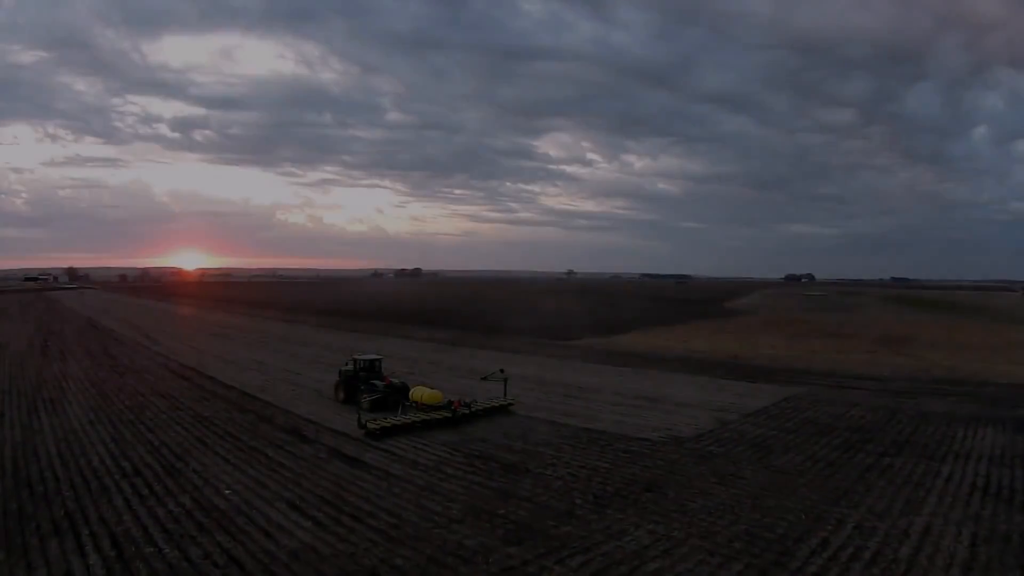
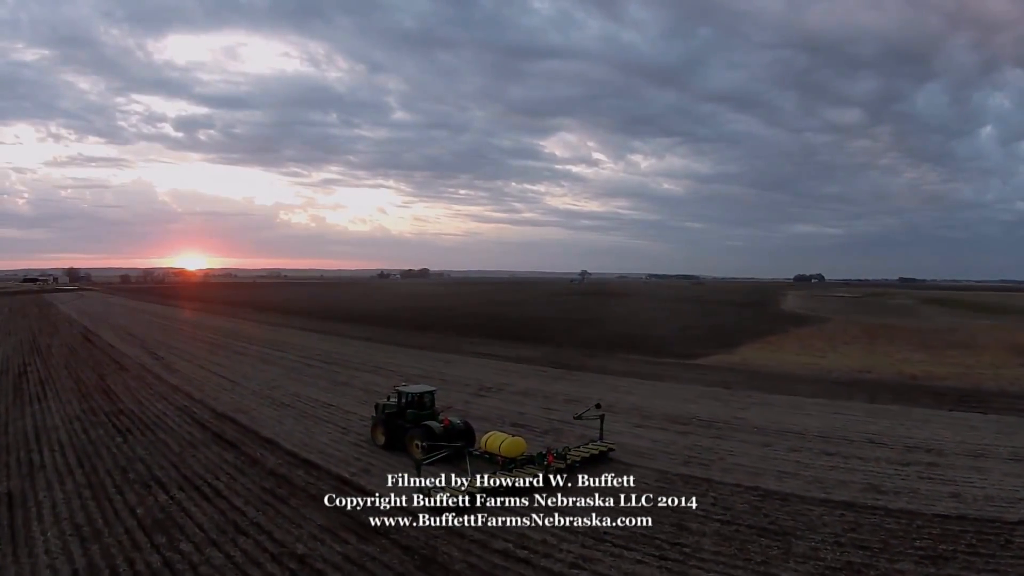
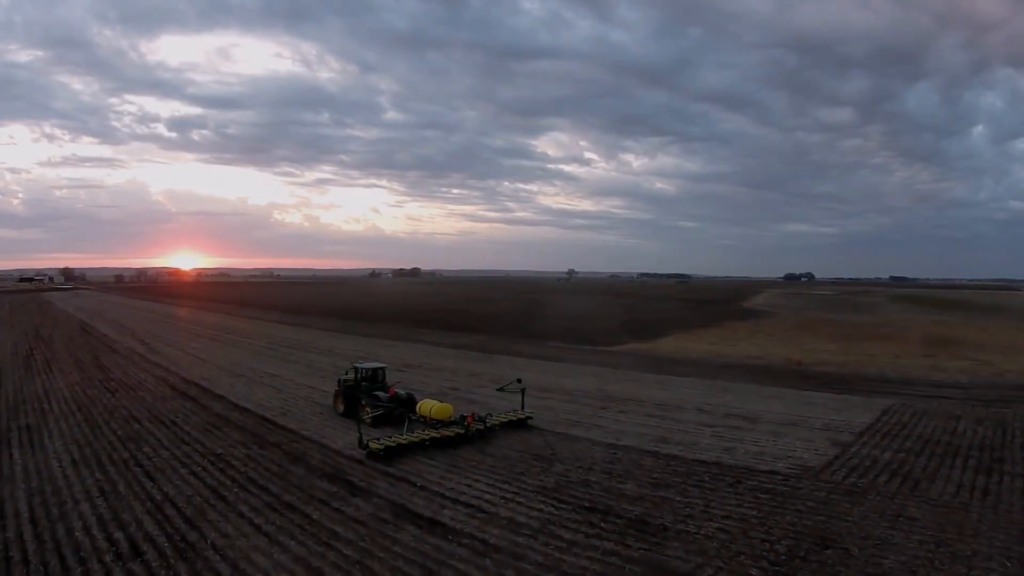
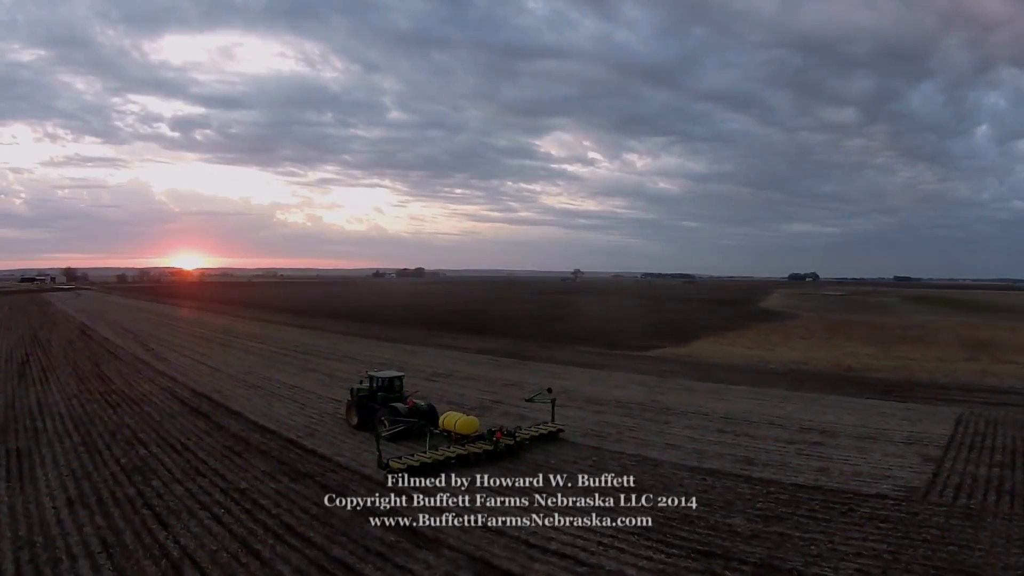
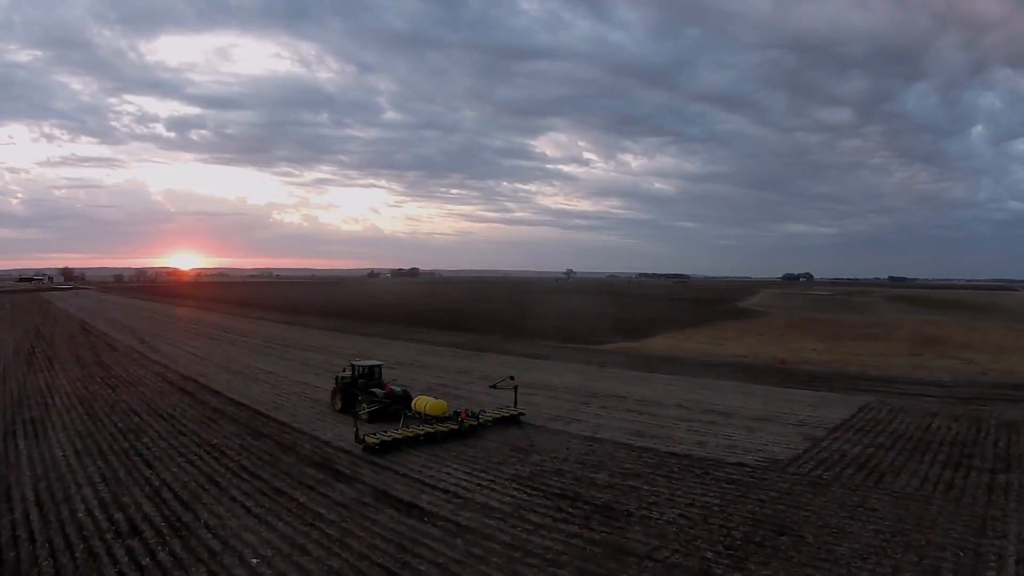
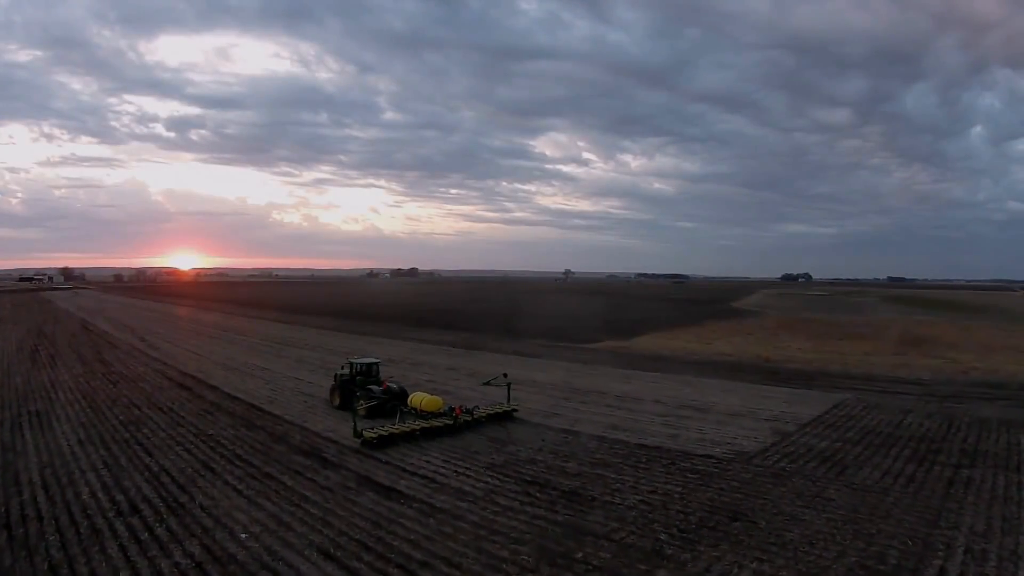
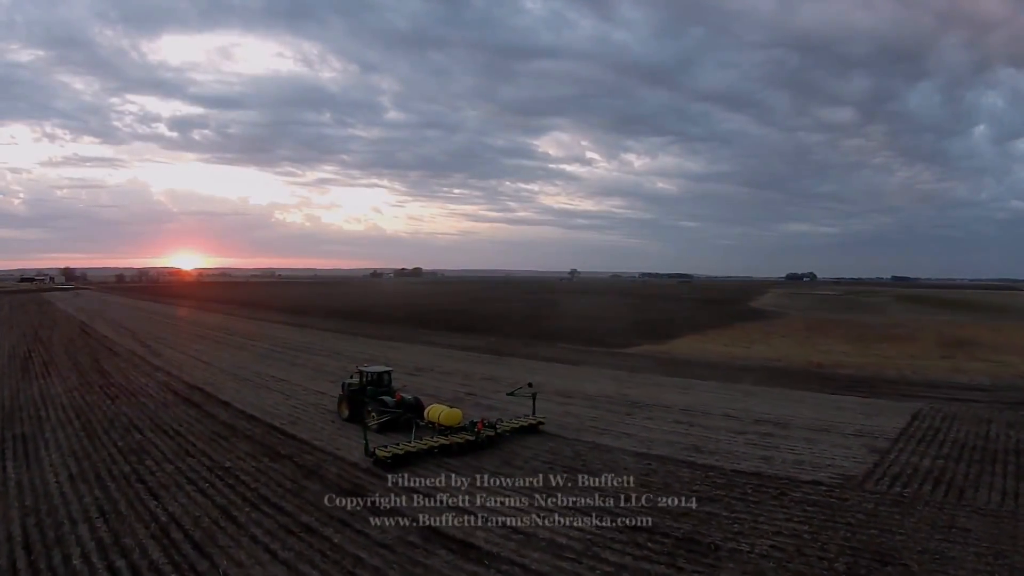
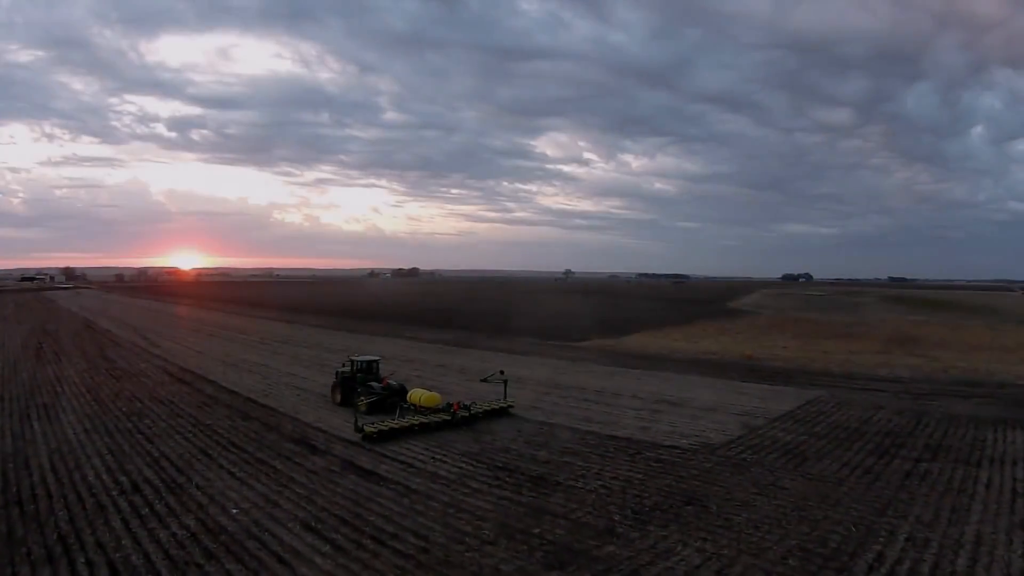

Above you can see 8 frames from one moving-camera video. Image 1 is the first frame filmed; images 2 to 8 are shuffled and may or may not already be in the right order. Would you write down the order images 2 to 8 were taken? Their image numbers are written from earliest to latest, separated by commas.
8, 6, 5, 3, 7, 4, 2
